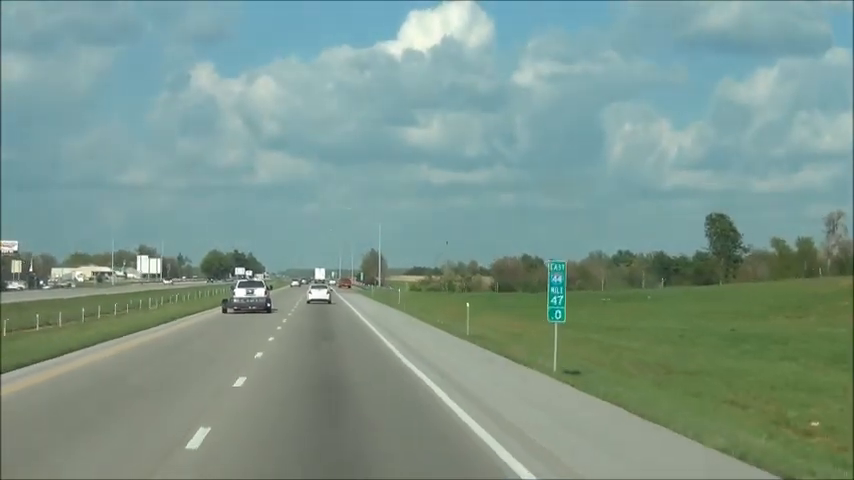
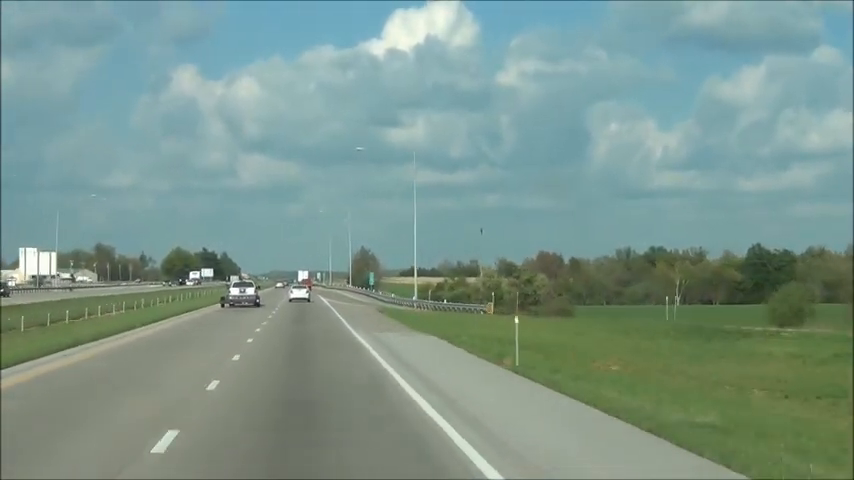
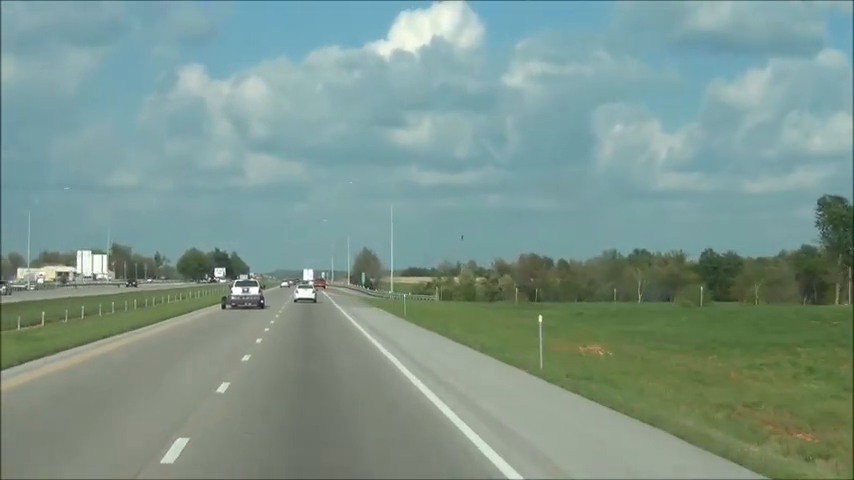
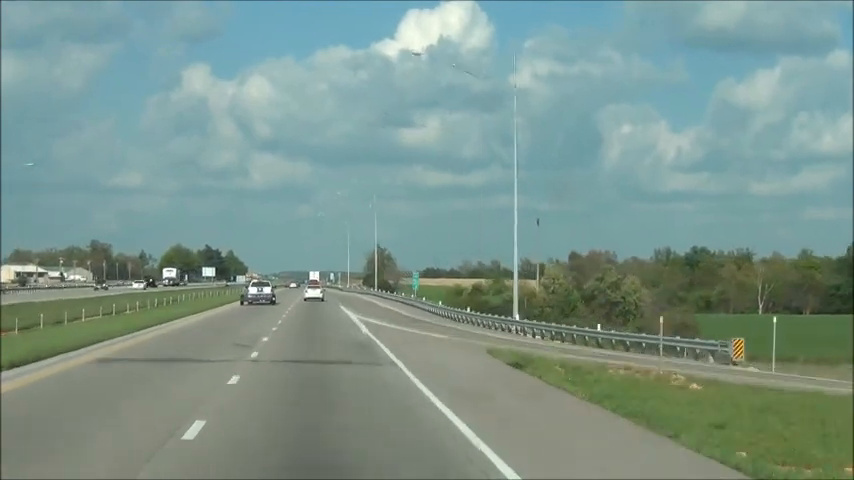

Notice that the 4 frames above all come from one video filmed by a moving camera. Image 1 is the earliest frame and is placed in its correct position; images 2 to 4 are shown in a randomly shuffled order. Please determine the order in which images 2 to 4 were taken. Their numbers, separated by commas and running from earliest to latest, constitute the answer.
3, 2, 4
